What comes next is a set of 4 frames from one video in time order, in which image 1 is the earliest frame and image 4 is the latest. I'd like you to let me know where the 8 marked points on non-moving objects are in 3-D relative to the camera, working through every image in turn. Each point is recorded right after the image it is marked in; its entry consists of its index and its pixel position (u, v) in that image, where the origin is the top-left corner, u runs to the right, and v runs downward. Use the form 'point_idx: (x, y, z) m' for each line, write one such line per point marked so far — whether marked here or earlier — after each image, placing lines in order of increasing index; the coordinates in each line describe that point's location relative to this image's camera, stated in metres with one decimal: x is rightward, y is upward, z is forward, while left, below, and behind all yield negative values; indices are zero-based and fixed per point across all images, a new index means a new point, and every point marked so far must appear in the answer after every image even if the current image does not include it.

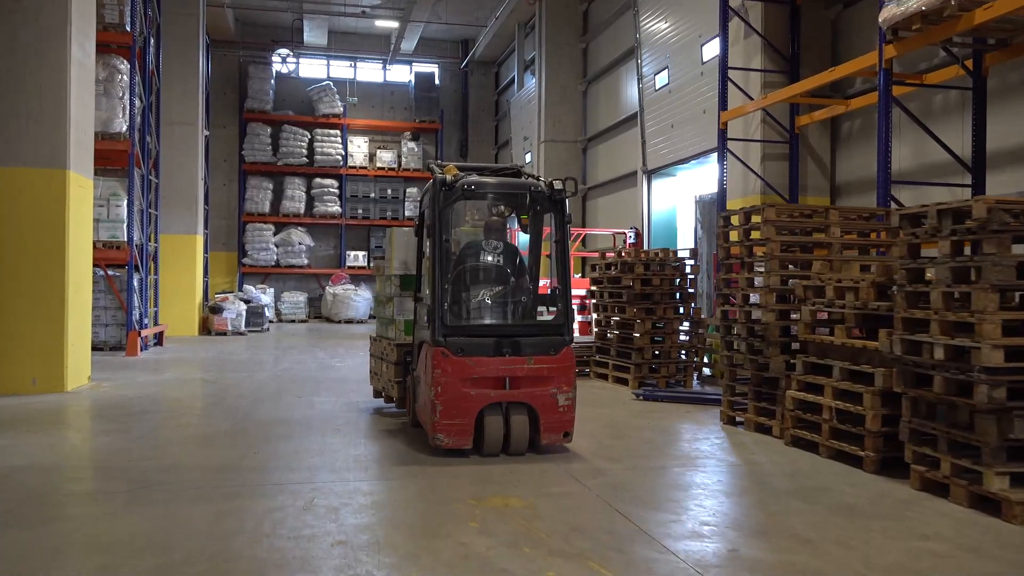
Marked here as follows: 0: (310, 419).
0: (-1.6, -1.0, +6.9) m
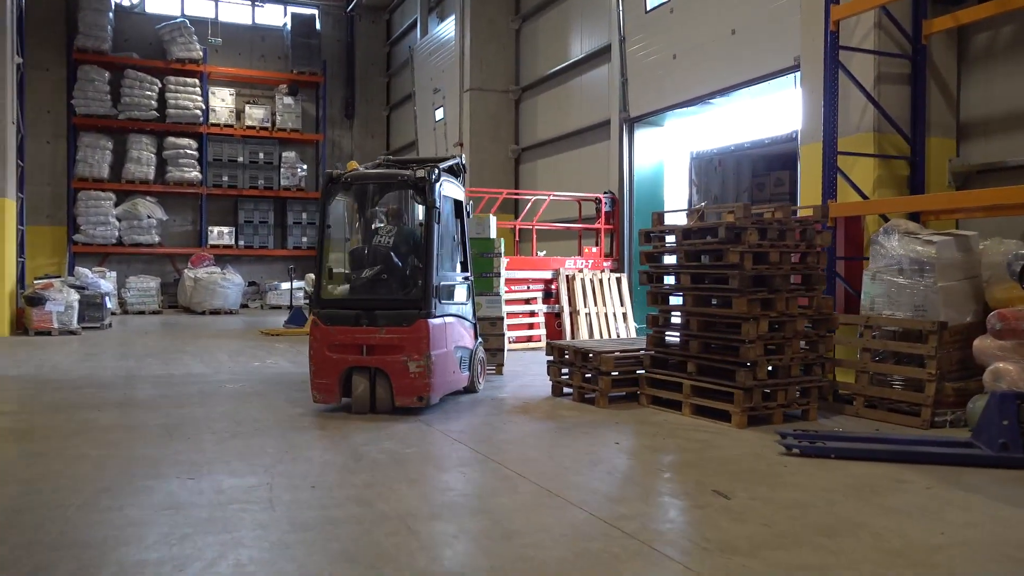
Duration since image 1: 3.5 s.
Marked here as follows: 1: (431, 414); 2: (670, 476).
0: (-1.0, -1.0, +3.1) m
1: (-0.6, -0.9, +6.0) m
2: (+0.8, -0.9, +4.3) m
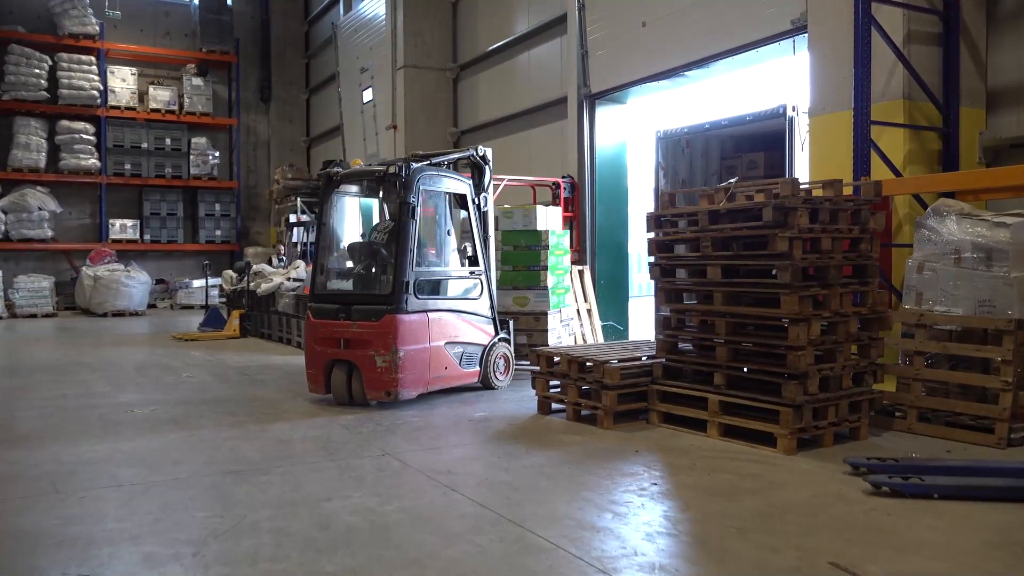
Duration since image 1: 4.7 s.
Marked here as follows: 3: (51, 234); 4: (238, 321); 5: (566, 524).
0: (-0.8, -1.0, +1.9) m
1: (-0.6, -0.9, +4.8) m
2: (+0.9, -0.9, +3.2) m
3: (-9.2, +1.1, +17.0) m
4: (-3.9, -0.5, +12.2) m
5: (+0.2, -0.9, +3.3) m
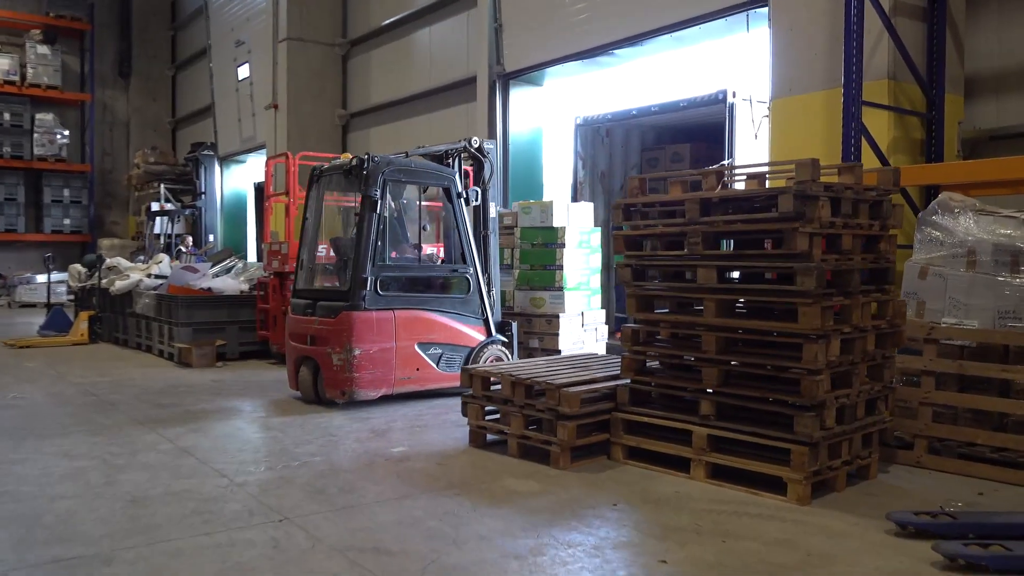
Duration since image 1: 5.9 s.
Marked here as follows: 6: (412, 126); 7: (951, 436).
0: (-0.6, -1.0, +0.7) m
1: (-0.9, -0.9, +3.6) m
2: (+0.9, -1.0, +2.2) m
3: (-11.1, +1.2, +14.4) m
4: (-5.2, -0.4, +10.4) m
5: (+0.2, -1.0, +2.3) m
6: (-1.3, +2.2, +11.8) m
7: (+2.2, -0.7, +4.2) m
